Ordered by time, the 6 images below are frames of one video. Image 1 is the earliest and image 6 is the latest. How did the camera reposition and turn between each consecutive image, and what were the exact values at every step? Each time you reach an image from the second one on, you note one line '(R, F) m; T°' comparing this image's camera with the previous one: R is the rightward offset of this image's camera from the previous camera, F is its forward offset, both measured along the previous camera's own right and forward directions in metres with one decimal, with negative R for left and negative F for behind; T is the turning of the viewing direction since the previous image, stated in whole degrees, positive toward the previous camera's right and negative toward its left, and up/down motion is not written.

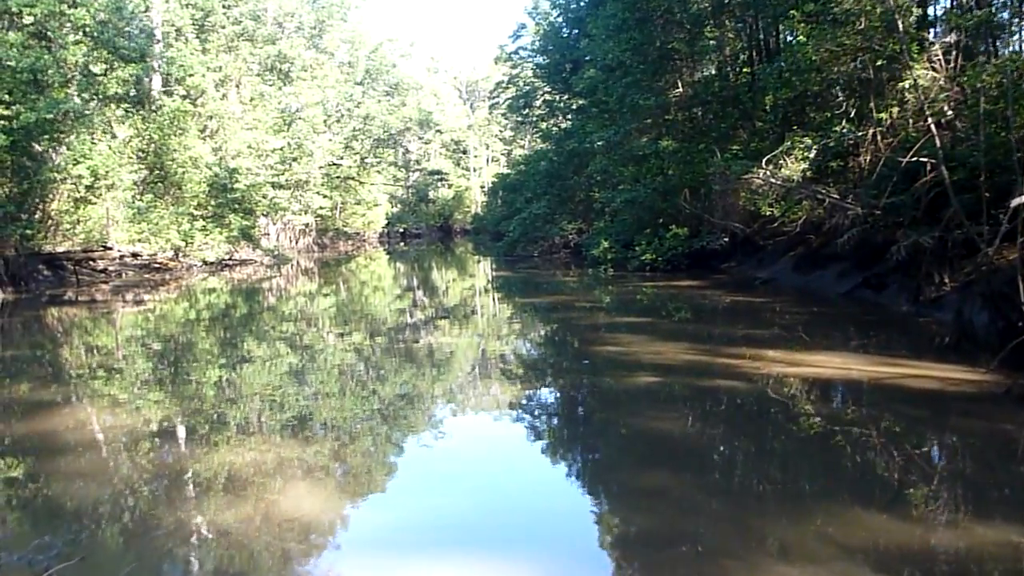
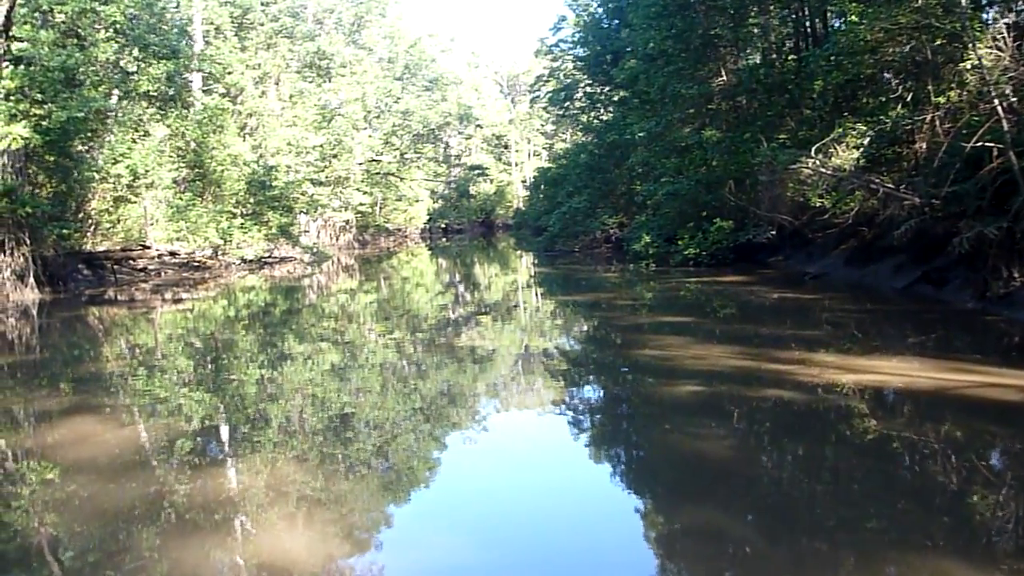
(+0.1, +0.4) m; -3°
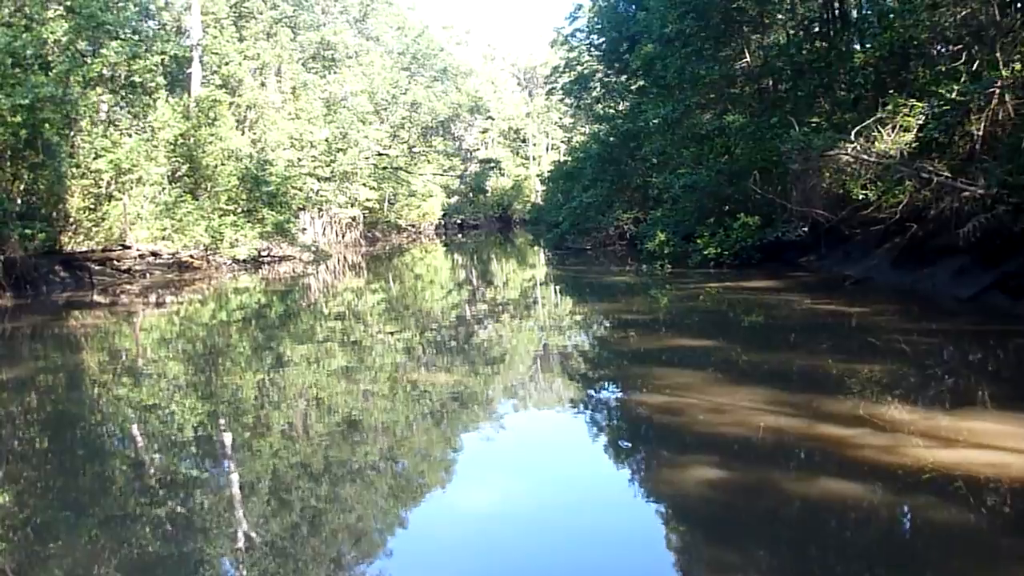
(+0.3, +1.4) m; -1°
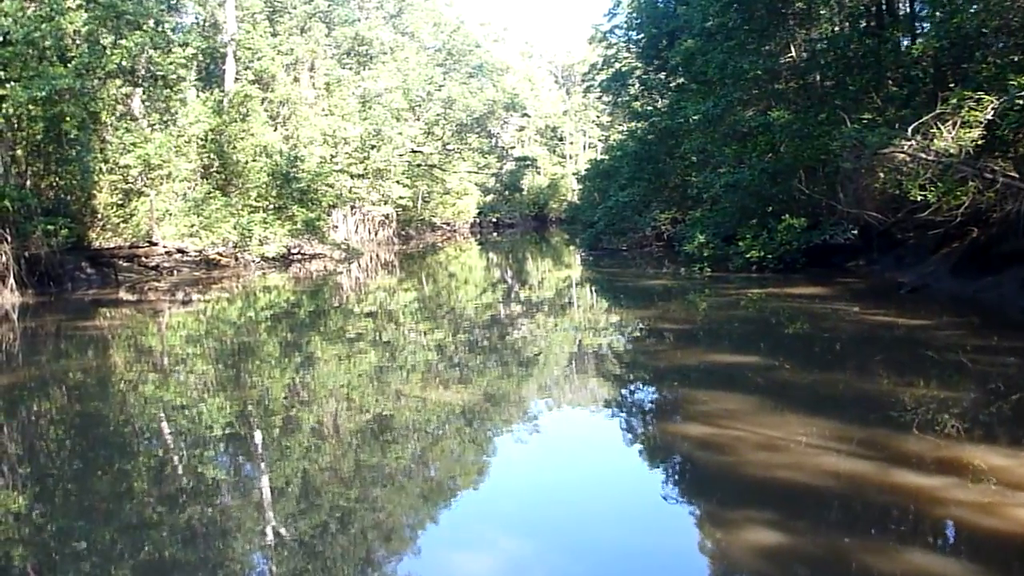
(+0.1, +0.5) m; -2°
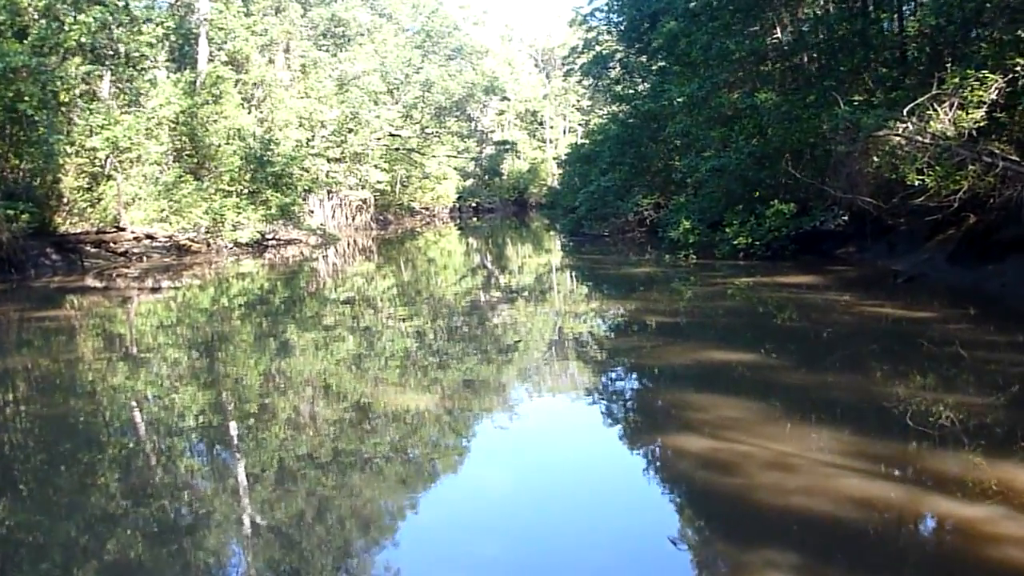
(0.0, +0.4) m; +1°
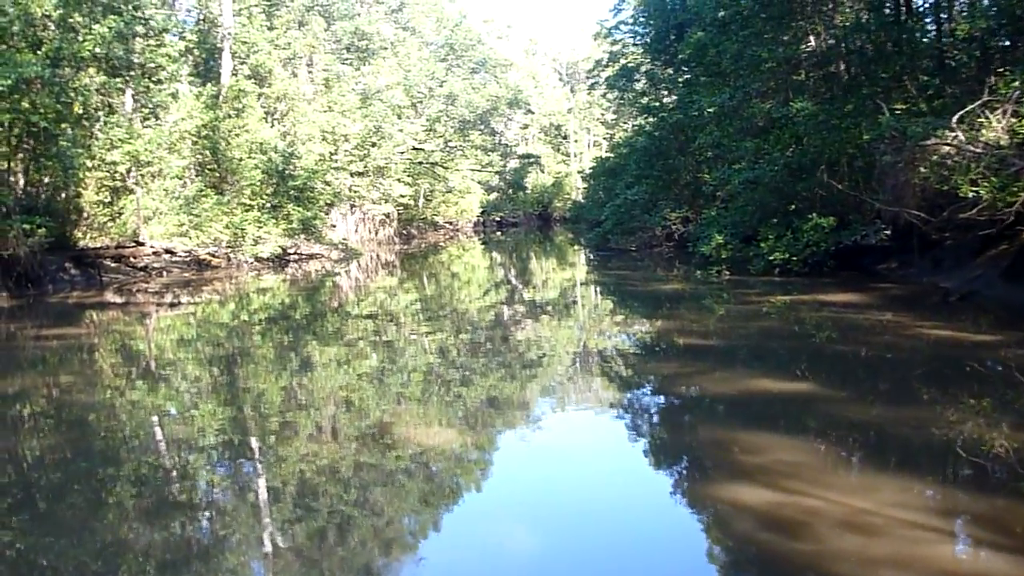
(0.0, +0.4) m; -2°
